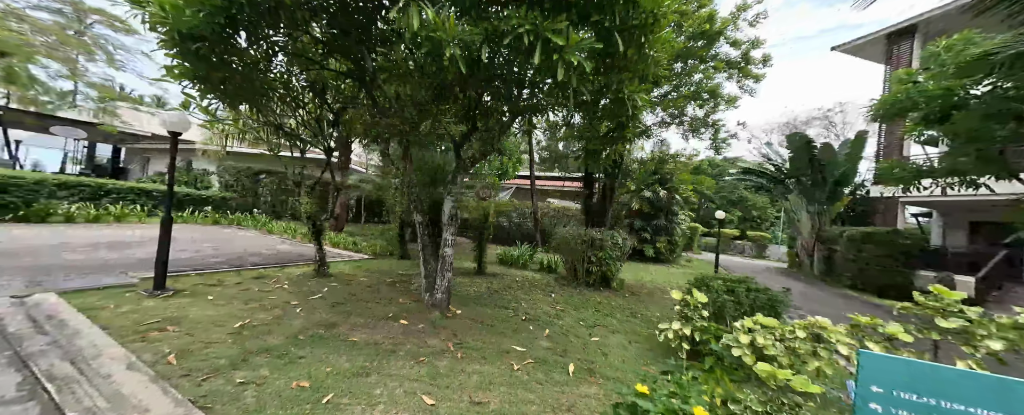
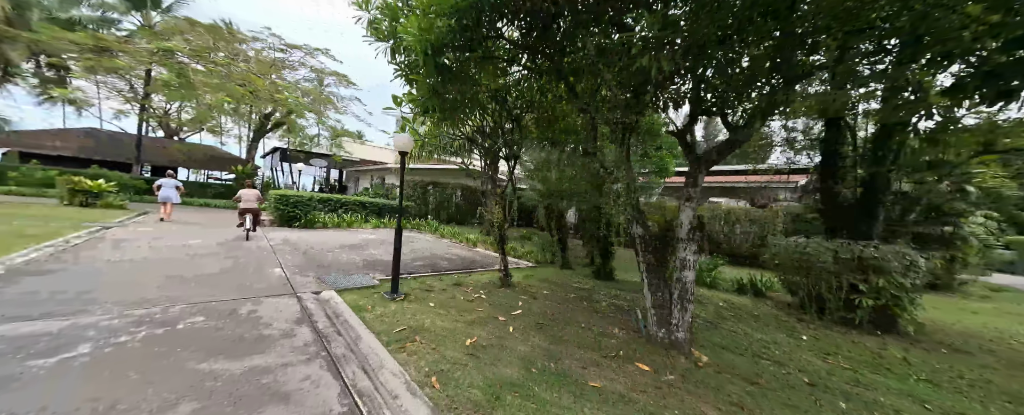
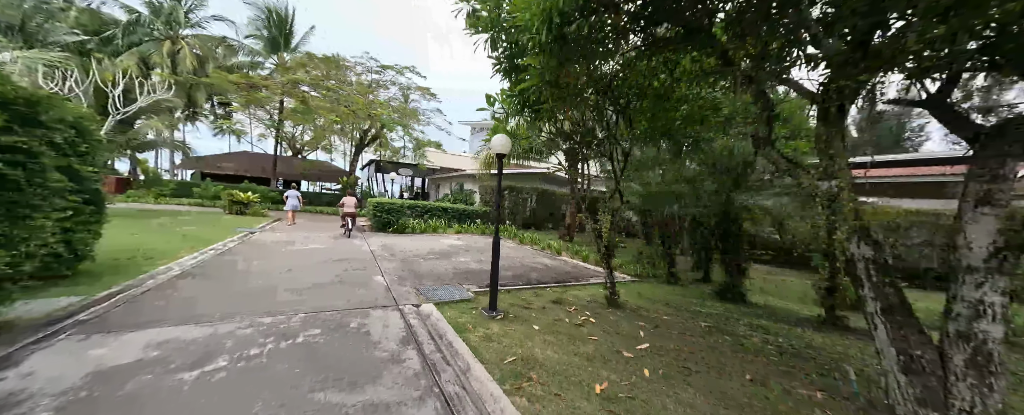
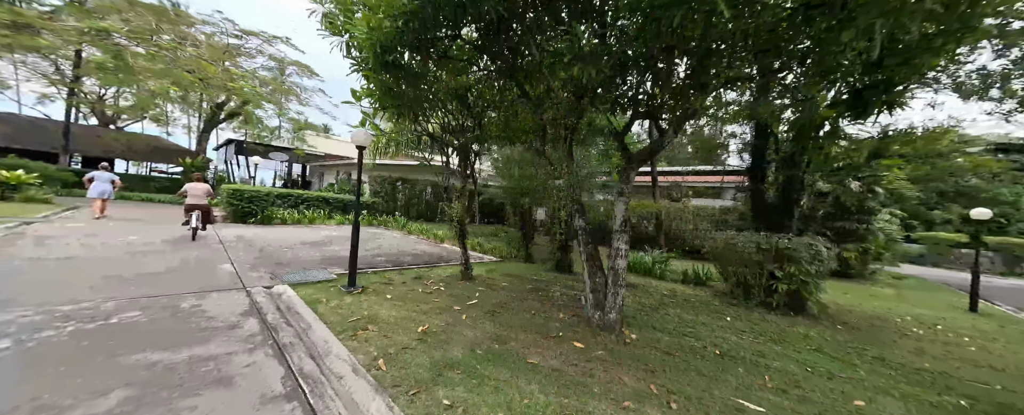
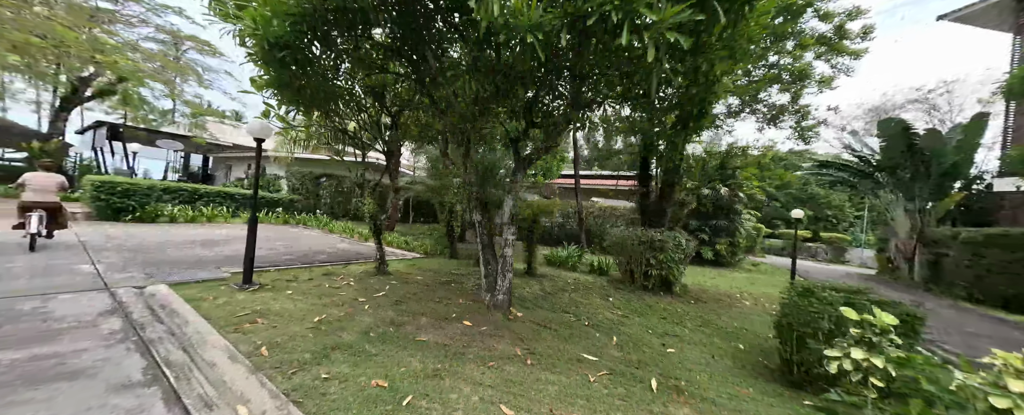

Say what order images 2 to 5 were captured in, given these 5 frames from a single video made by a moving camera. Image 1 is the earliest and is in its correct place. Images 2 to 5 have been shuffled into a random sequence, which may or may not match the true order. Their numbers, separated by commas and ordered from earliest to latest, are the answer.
5, 4, 2, 3
